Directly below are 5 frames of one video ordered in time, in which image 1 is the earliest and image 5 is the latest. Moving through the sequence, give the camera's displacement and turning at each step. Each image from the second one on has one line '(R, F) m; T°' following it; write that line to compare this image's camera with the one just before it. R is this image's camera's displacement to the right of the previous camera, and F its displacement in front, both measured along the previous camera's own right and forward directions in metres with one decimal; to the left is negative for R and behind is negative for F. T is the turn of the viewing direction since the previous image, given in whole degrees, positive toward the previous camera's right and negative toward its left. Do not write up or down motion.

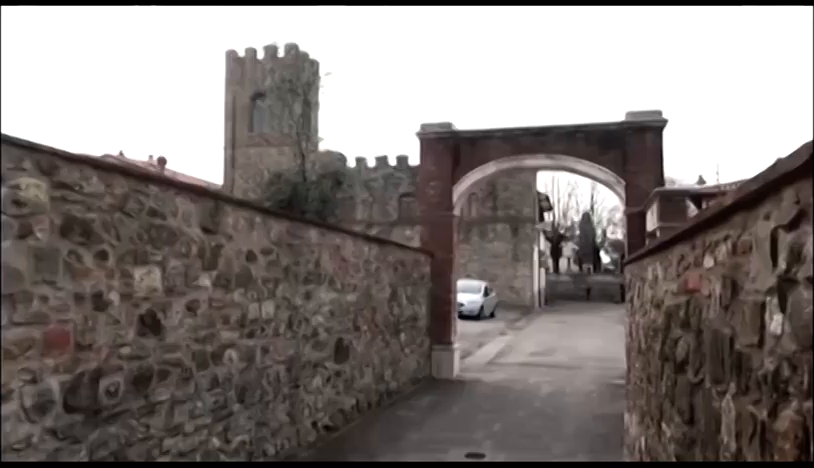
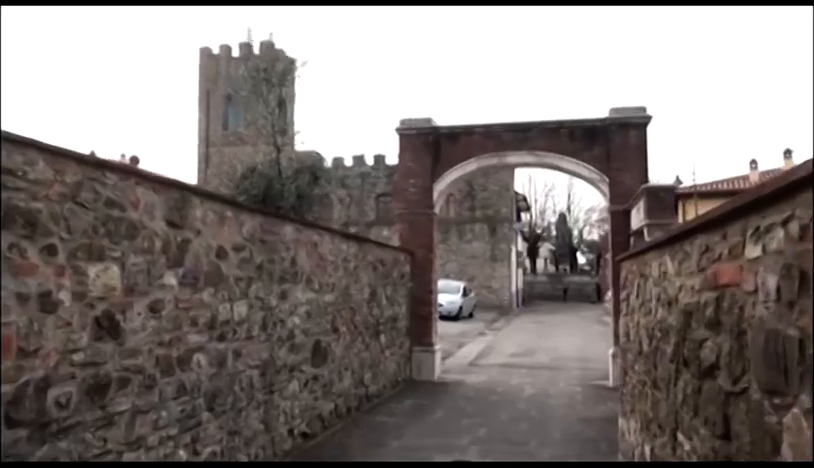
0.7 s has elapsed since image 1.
(0.0, +0.3) m; +2°
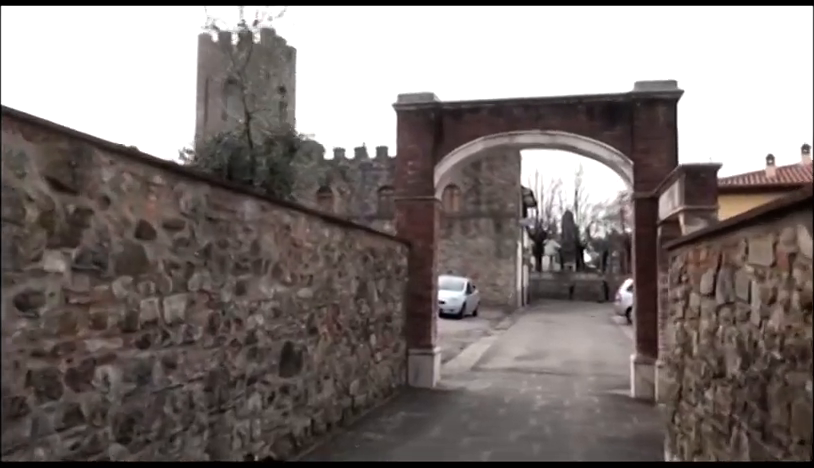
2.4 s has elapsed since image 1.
(+0.1, +1.2) m; 0°
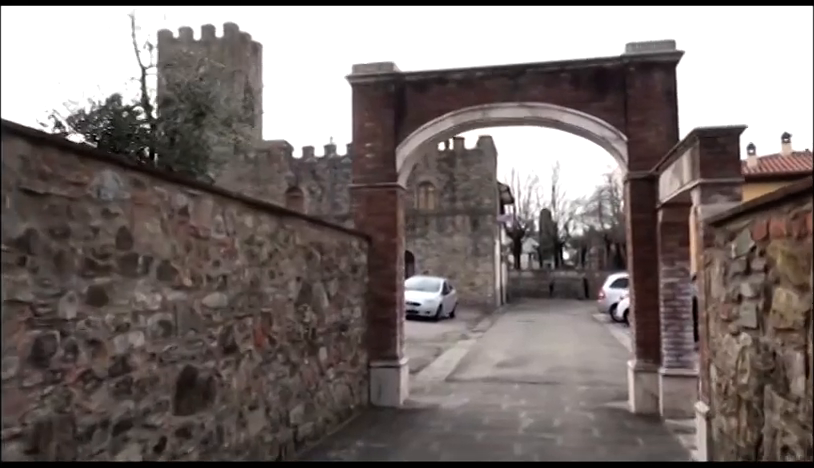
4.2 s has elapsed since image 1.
(+0.2, +1.4) m; +2°
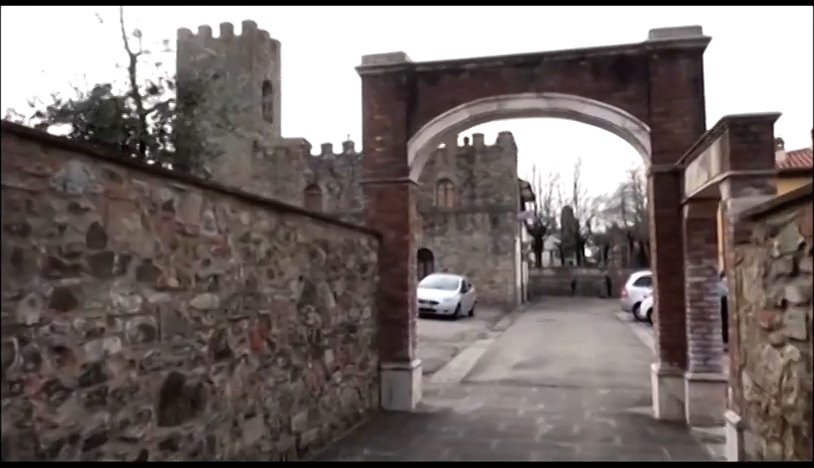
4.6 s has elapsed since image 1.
(+0.1, +0.3) m; -2°
